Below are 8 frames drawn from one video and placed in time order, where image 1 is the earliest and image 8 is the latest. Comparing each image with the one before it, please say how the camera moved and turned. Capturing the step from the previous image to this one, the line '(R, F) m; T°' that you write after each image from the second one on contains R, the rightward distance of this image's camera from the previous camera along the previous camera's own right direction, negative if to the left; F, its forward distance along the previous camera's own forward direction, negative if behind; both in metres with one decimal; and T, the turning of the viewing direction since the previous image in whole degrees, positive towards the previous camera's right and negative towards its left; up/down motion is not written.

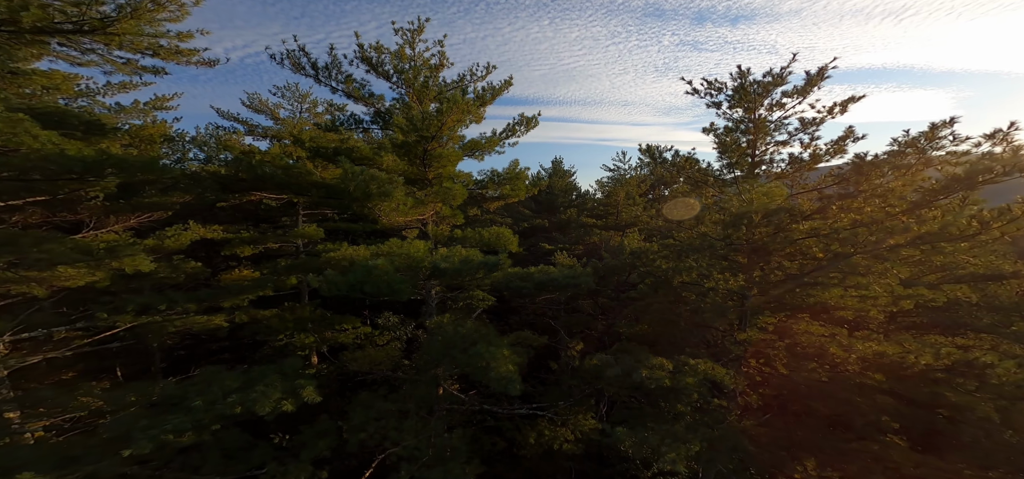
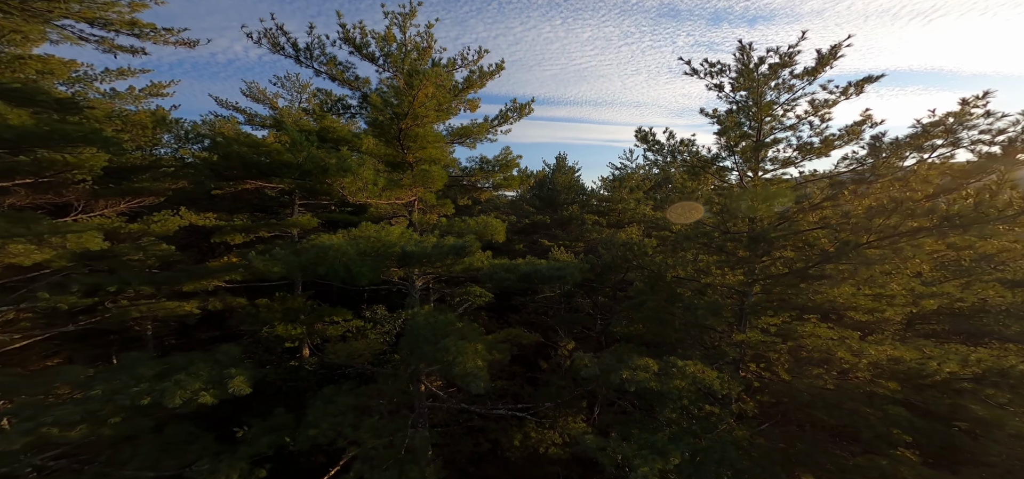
(+0.5, +0.6) m; -1°
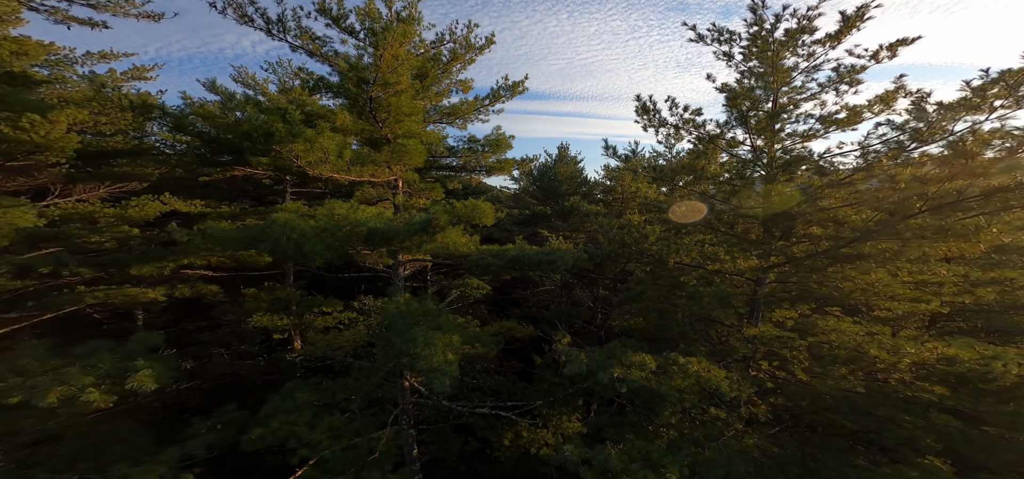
(+0.3, +0.8) m; -1°
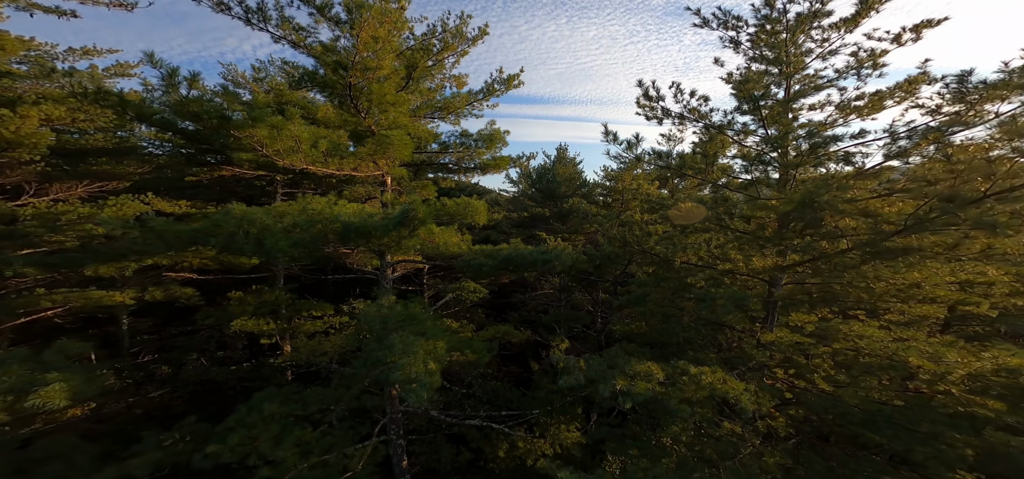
(+0.1, +0.6) m; 0°
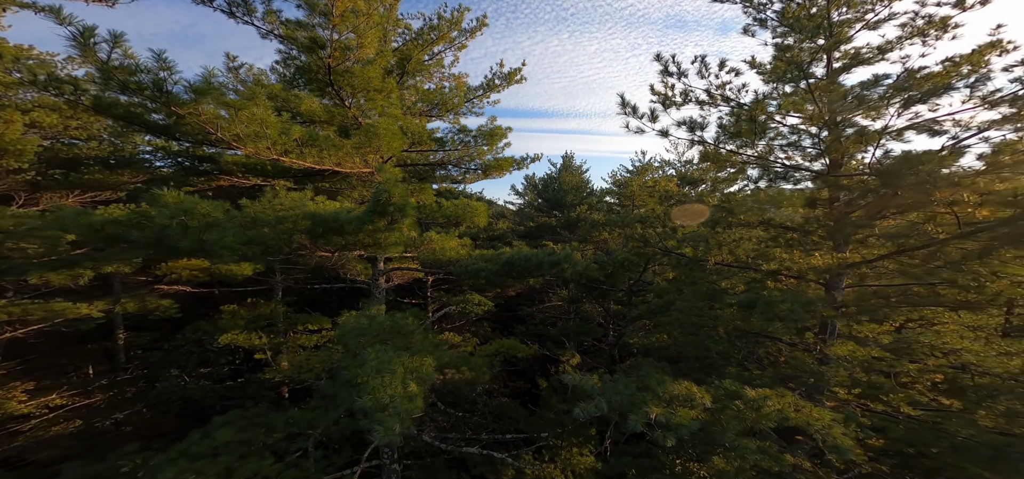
(+0.1, +0.9) m; -1°
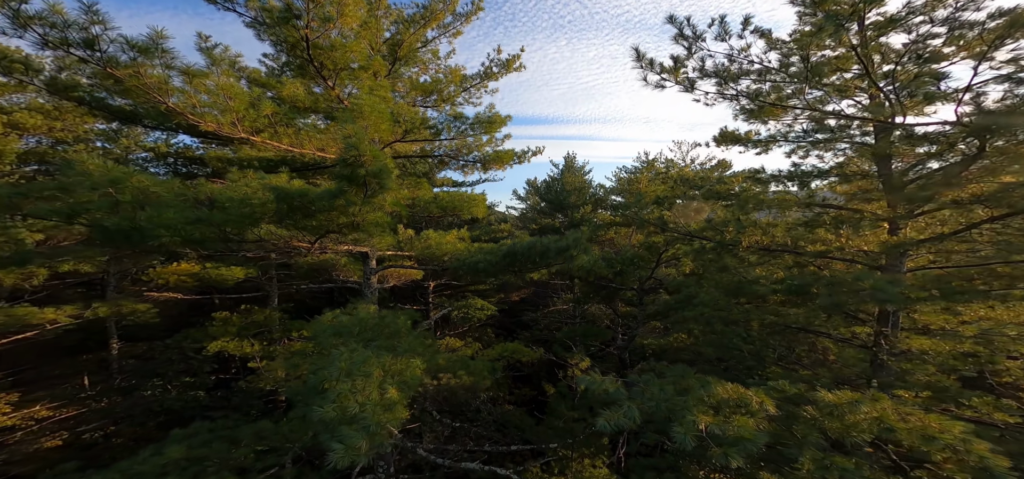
(0.0, +0.7) m; 0°
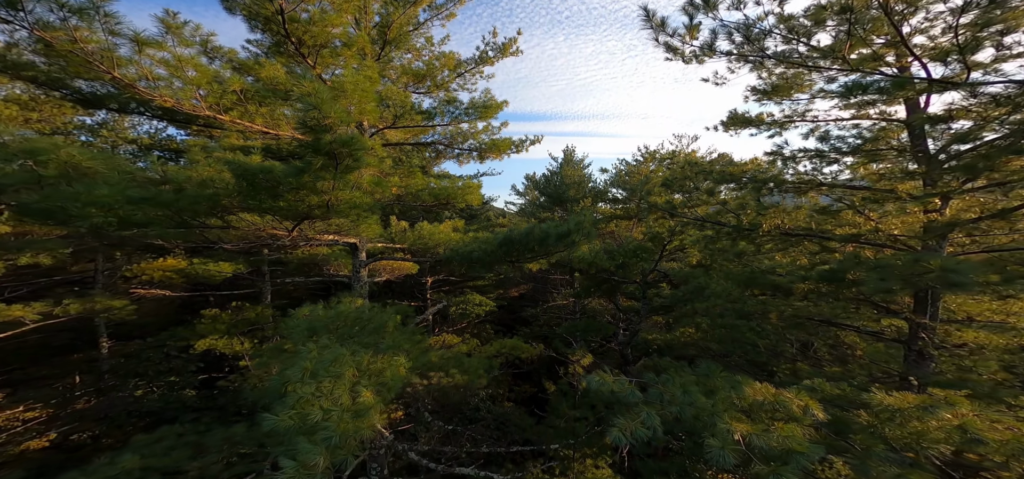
(0.0, +0.4) m; 0°
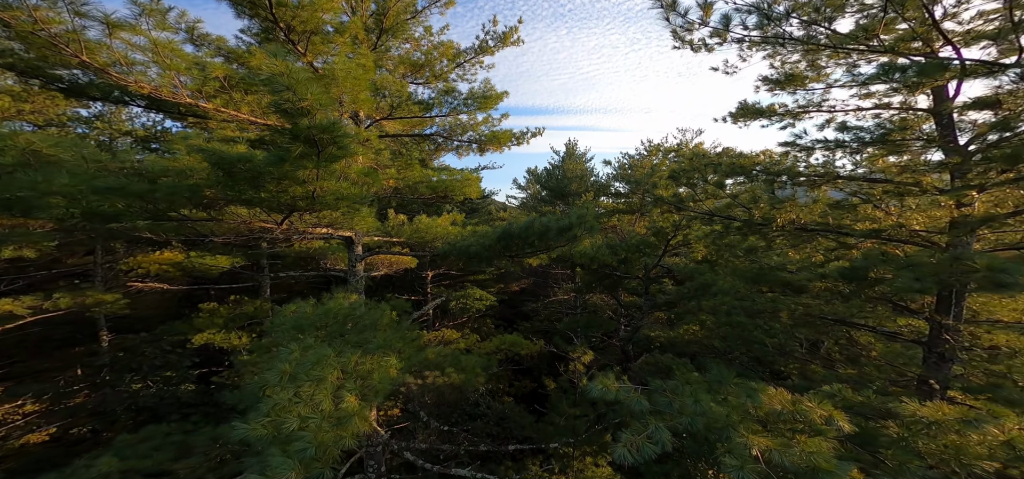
(0.0, +0.2) m; 0°
